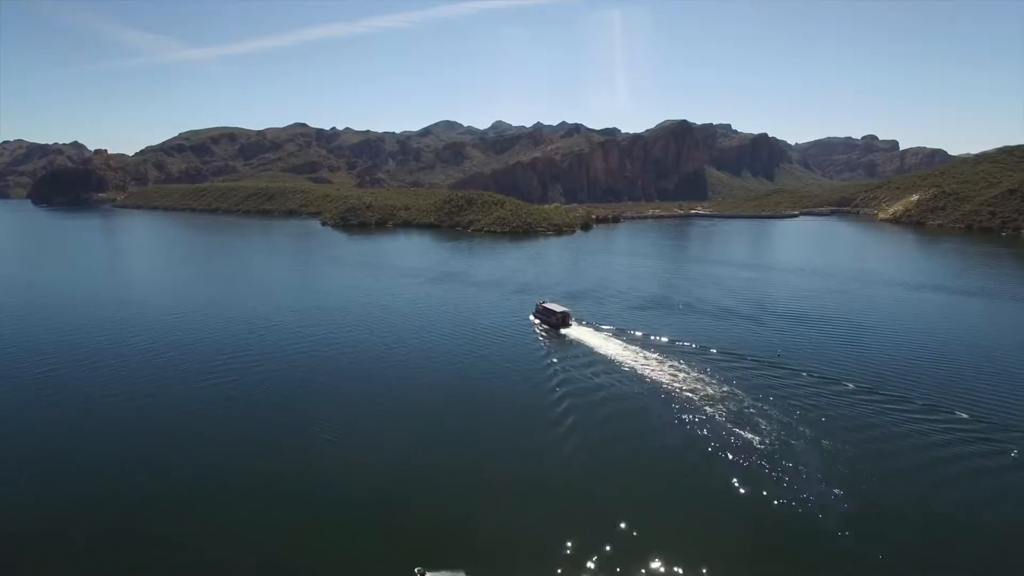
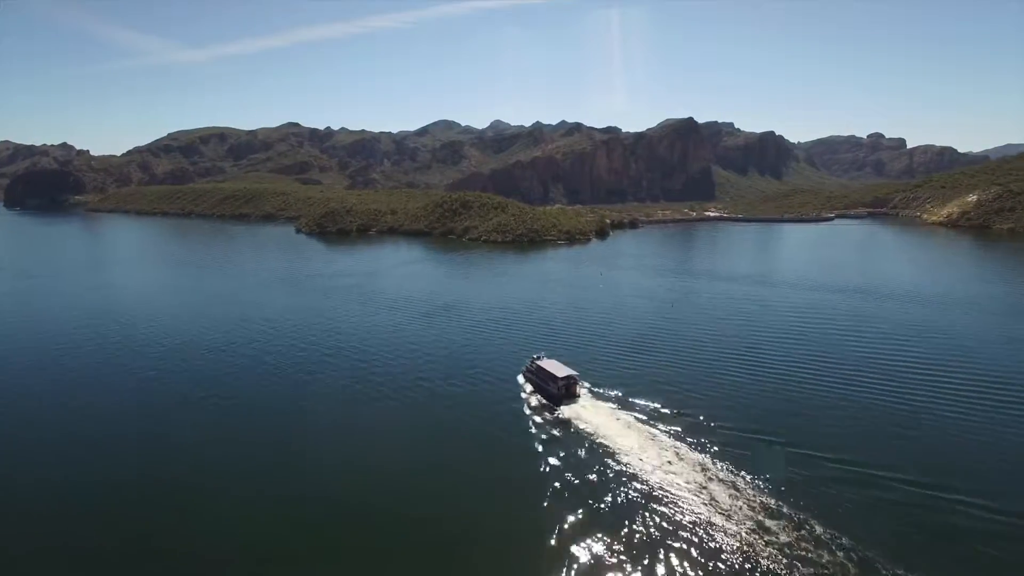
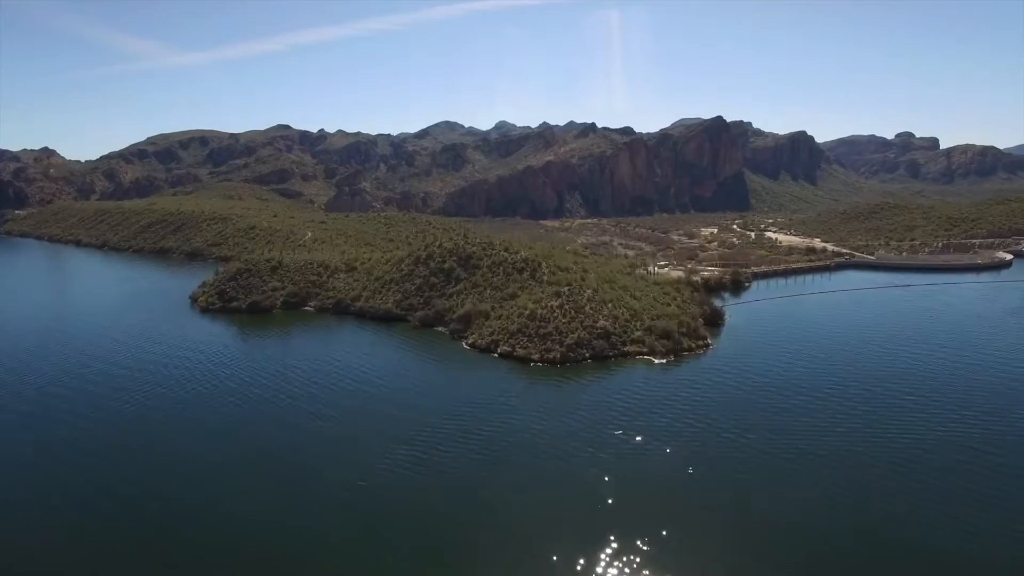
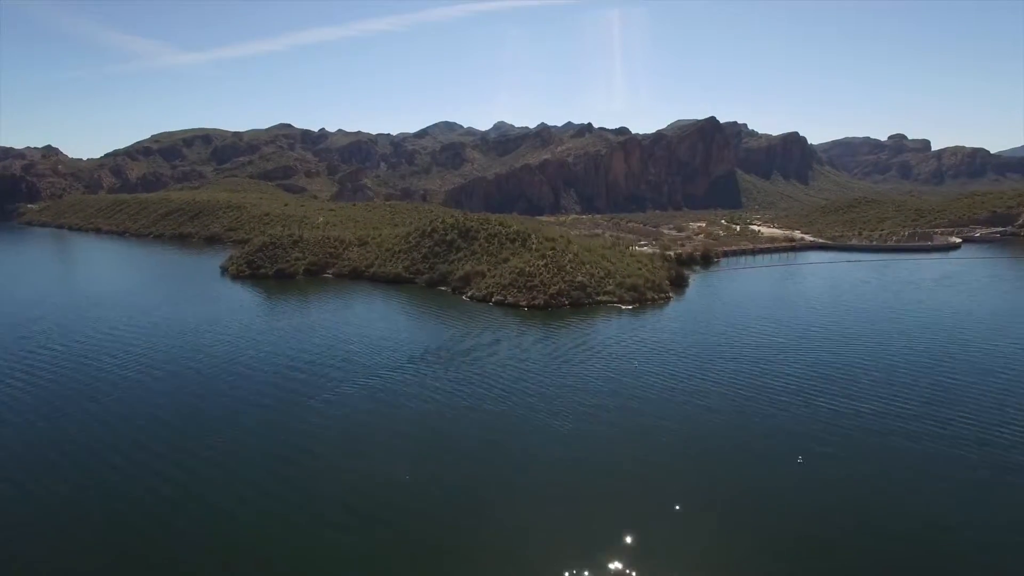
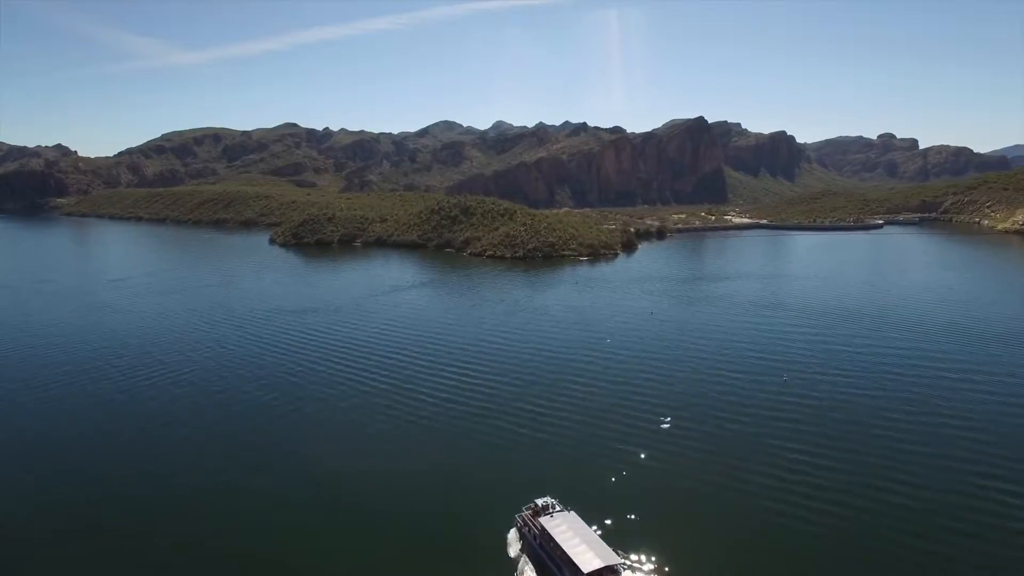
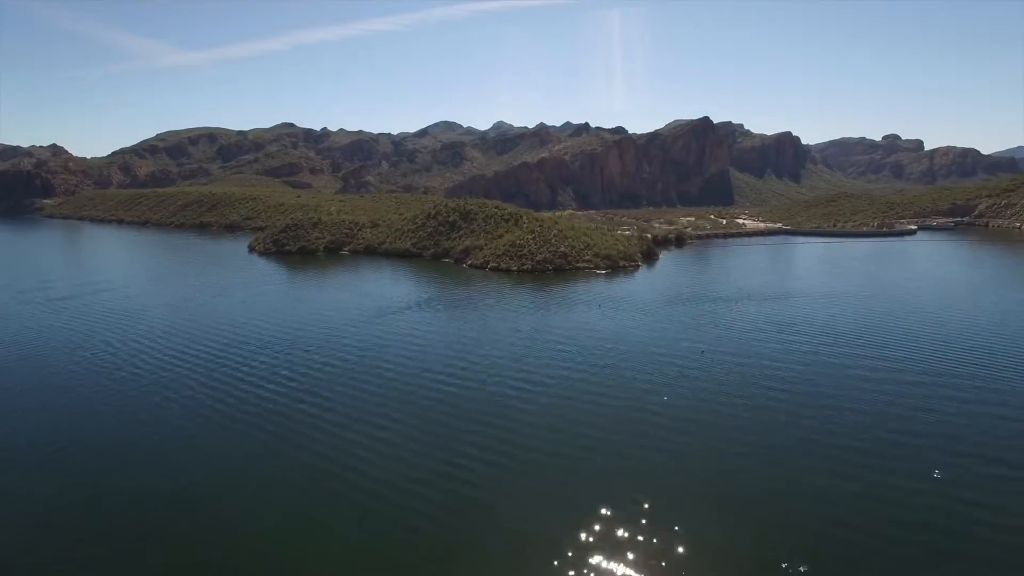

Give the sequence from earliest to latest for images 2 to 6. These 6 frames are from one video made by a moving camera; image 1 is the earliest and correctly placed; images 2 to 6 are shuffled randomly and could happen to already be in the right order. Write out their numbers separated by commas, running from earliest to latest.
2, 5, 6, 4, 3
